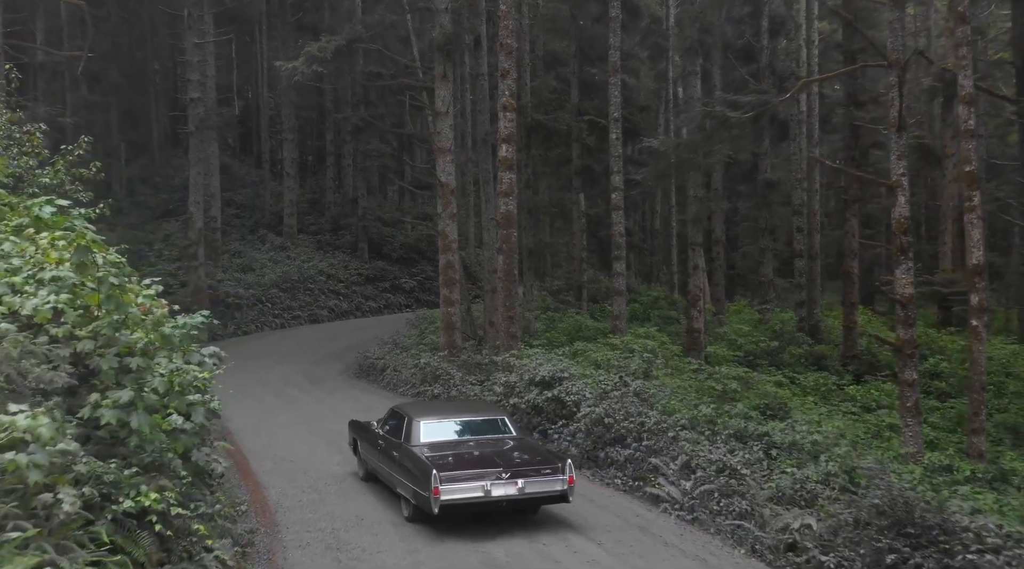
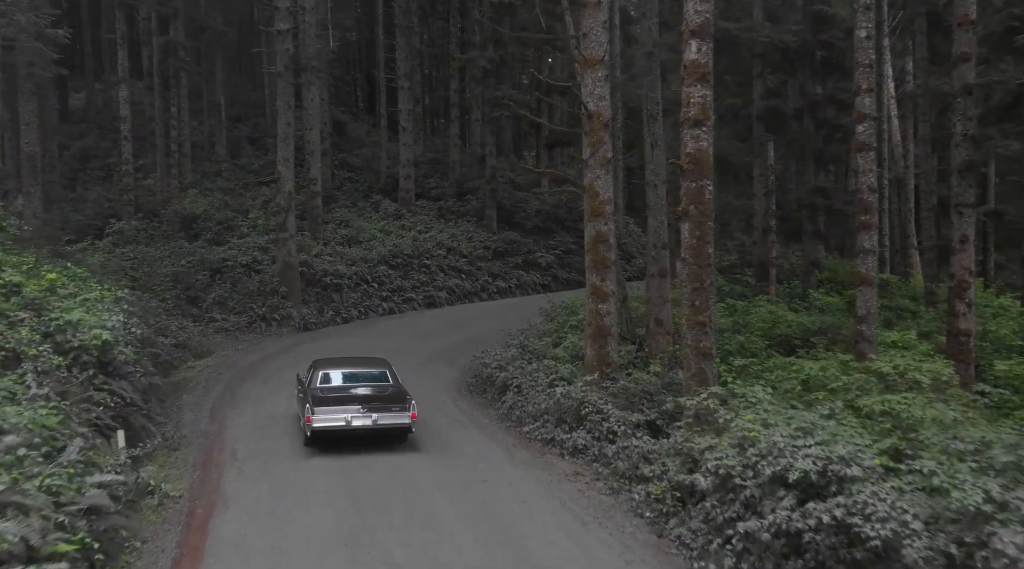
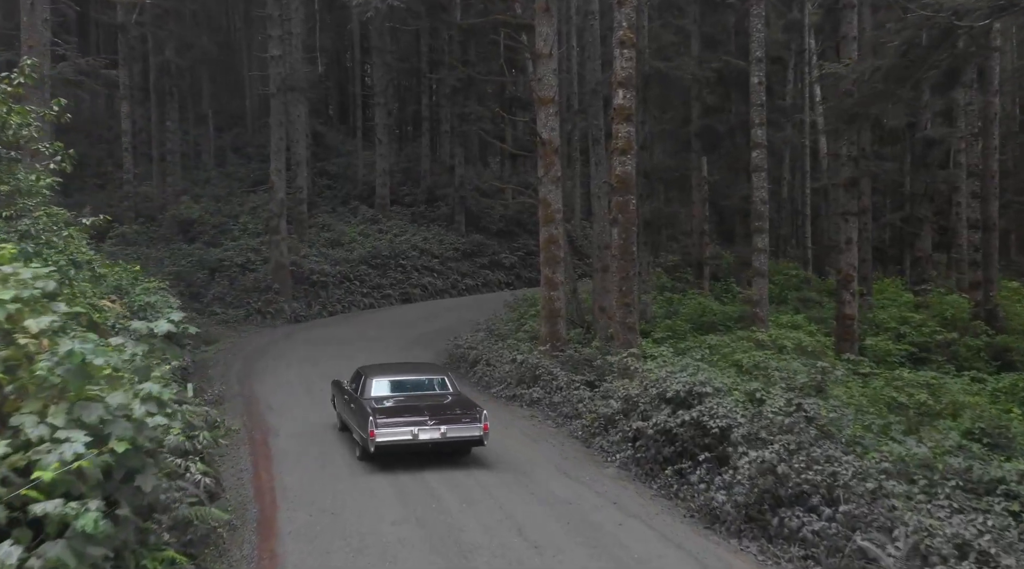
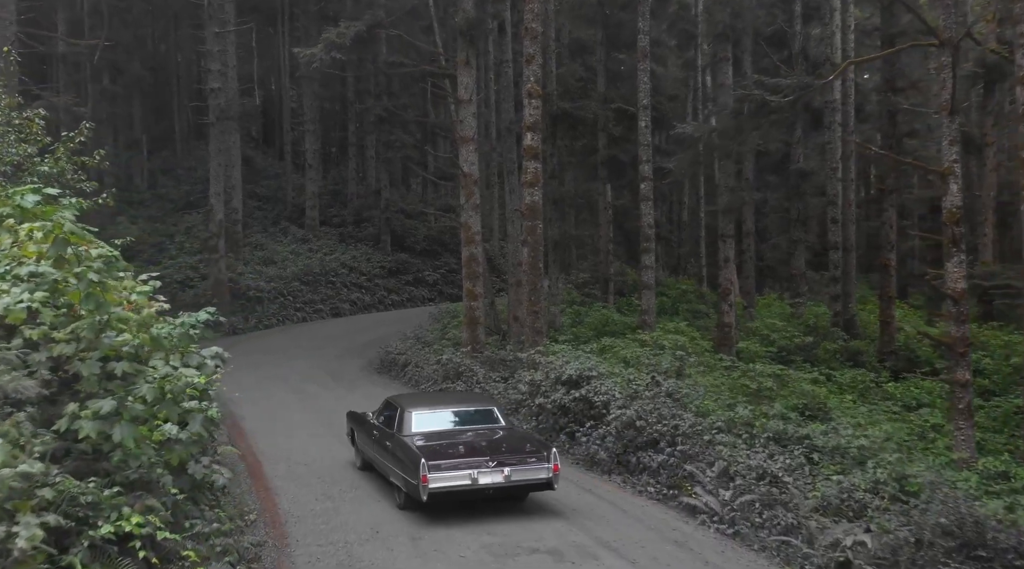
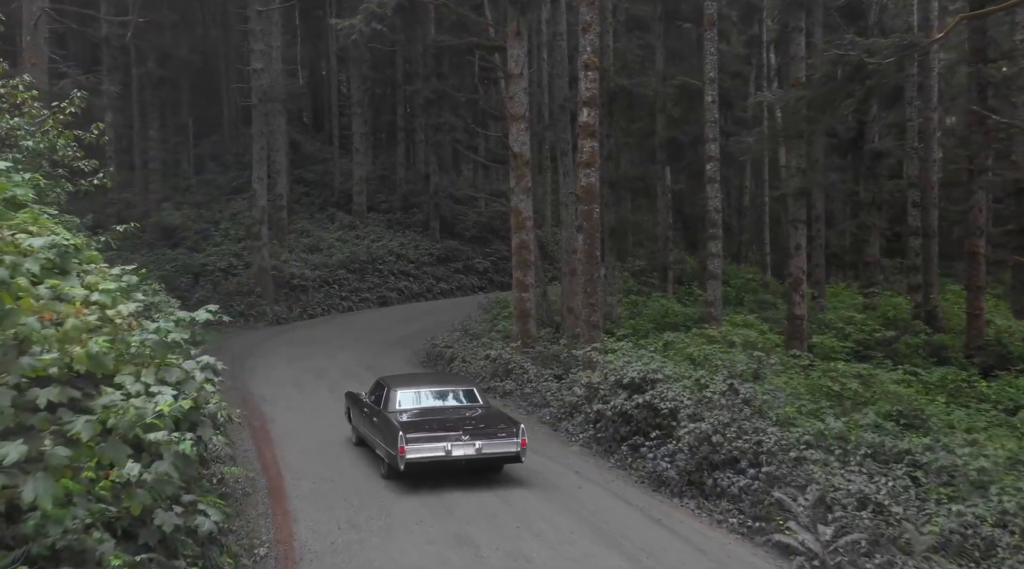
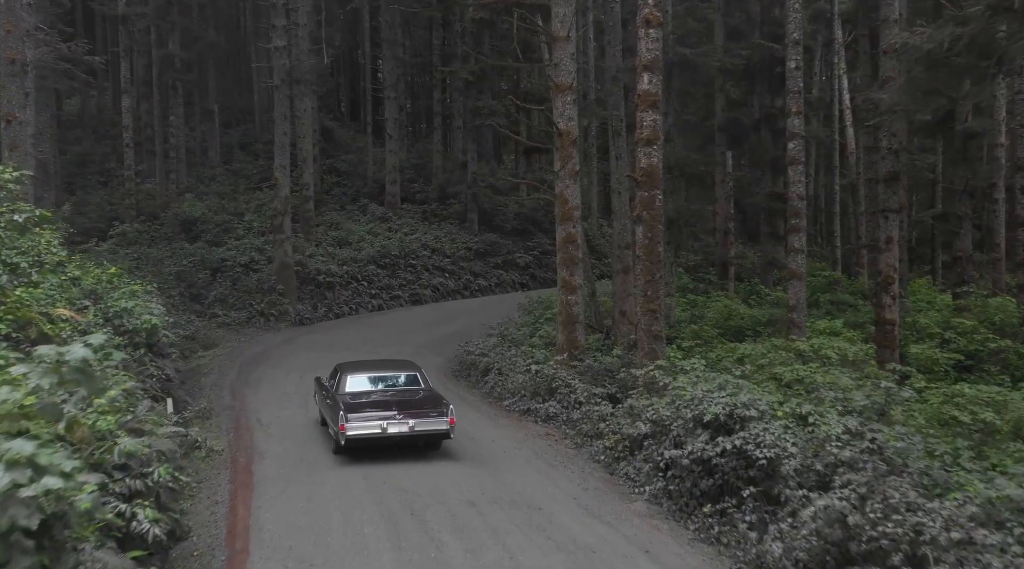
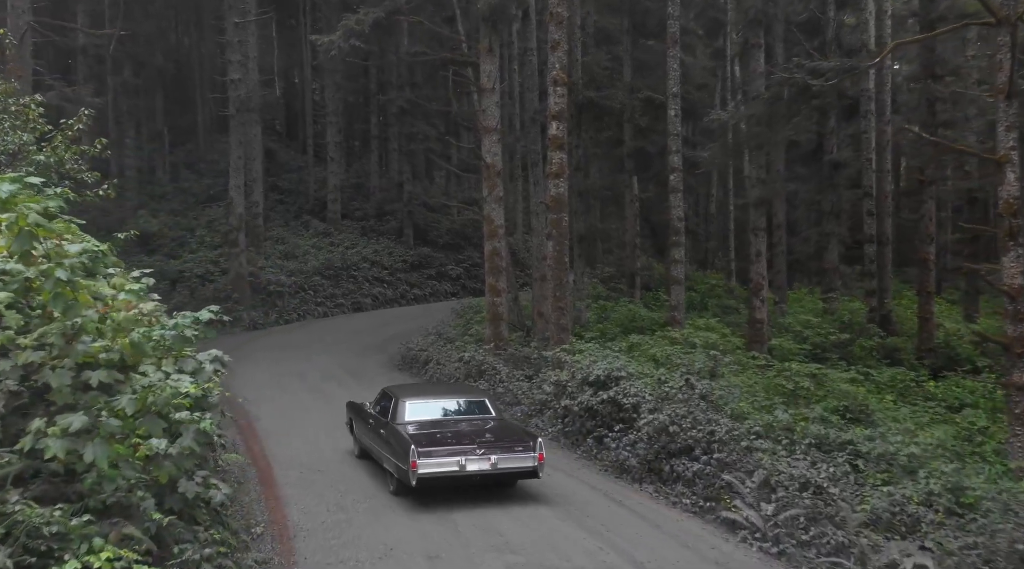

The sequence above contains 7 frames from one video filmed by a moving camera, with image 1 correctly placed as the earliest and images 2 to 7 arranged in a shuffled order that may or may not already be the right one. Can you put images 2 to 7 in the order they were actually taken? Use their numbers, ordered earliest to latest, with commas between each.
4, 7, 5, 3, 6, 2
